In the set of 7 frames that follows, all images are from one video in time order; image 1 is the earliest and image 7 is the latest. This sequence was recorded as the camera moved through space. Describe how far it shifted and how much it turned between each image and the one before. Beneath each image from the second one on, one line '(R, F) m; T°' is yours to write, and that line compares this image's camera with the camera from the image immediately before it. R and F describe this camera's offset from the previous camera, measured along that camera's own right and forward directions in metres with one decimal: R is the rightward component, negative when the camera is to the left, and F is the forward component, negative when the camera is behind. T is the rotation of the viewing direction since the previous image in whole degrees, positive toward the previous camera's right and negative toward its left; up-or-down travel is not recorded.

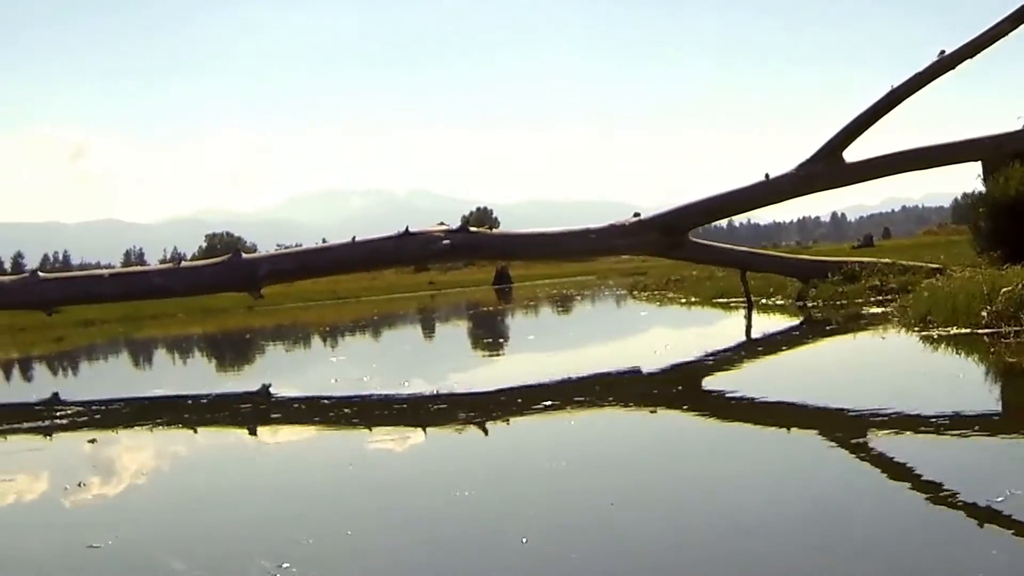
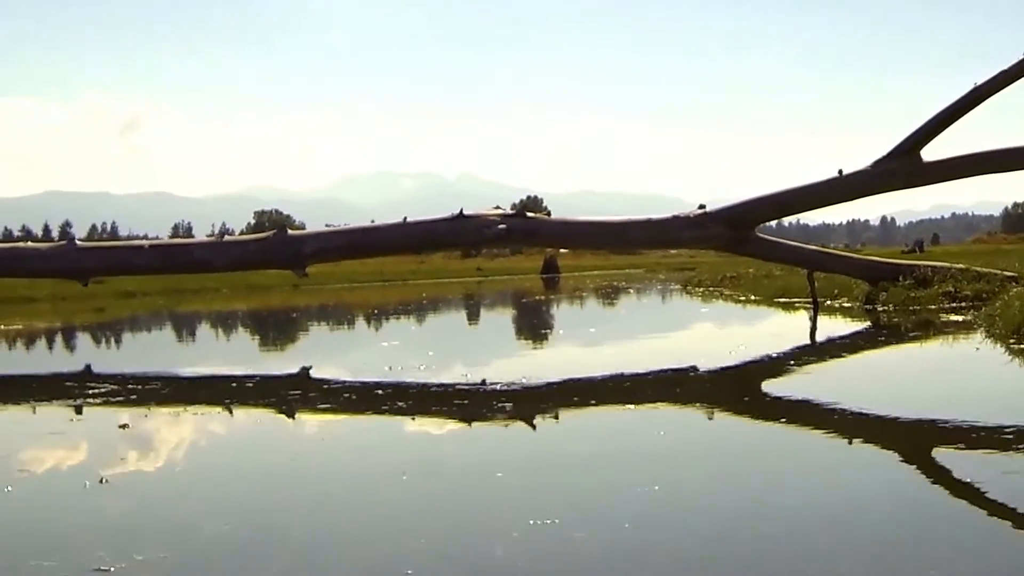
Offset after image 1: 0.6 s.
(-0.1, +0.4) m; -3°
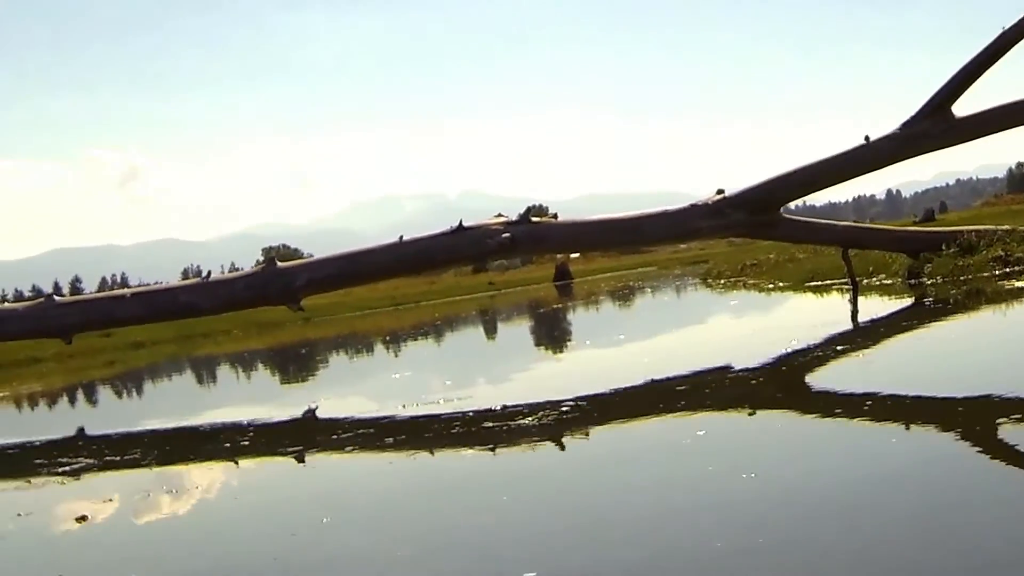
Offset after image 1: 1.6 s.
(0.0, +0.7) m; -1°
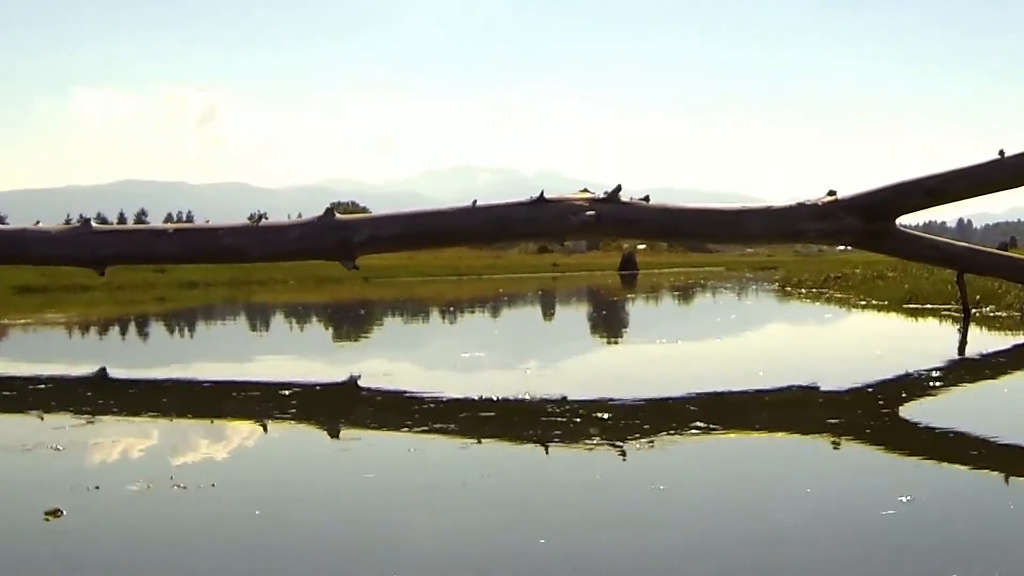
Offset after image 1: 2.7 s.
(-0.2, +0.6) m; -3°
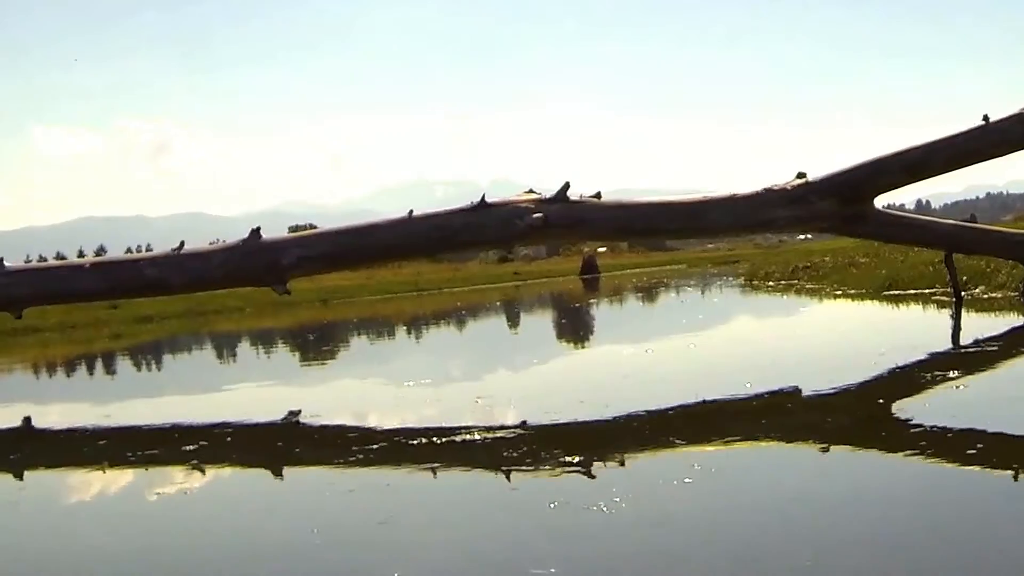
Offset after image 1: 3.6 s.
(+0.2, +0.8) m; +2°
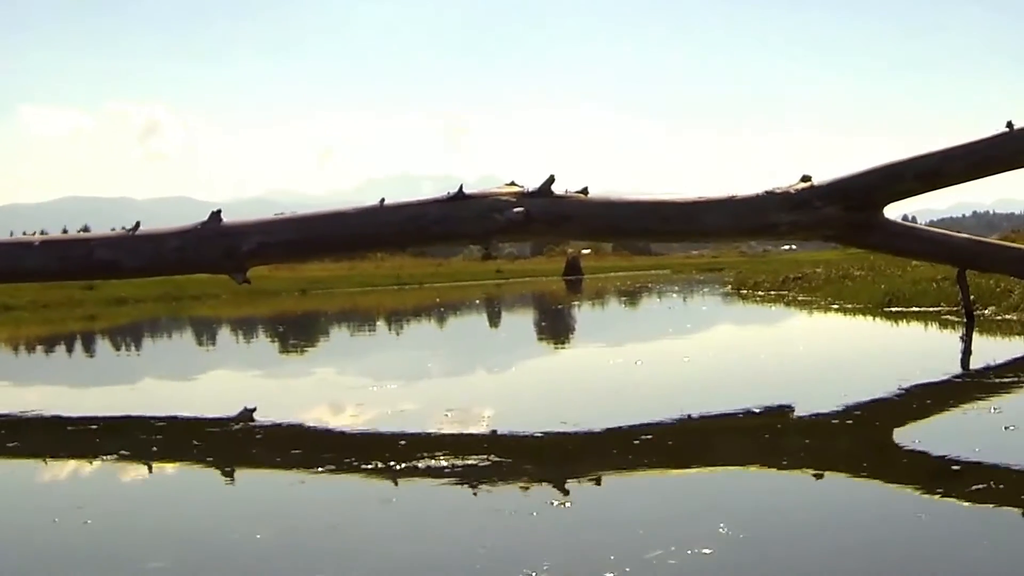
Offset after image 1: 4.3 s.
(+0.1, +0.6) m; +1°
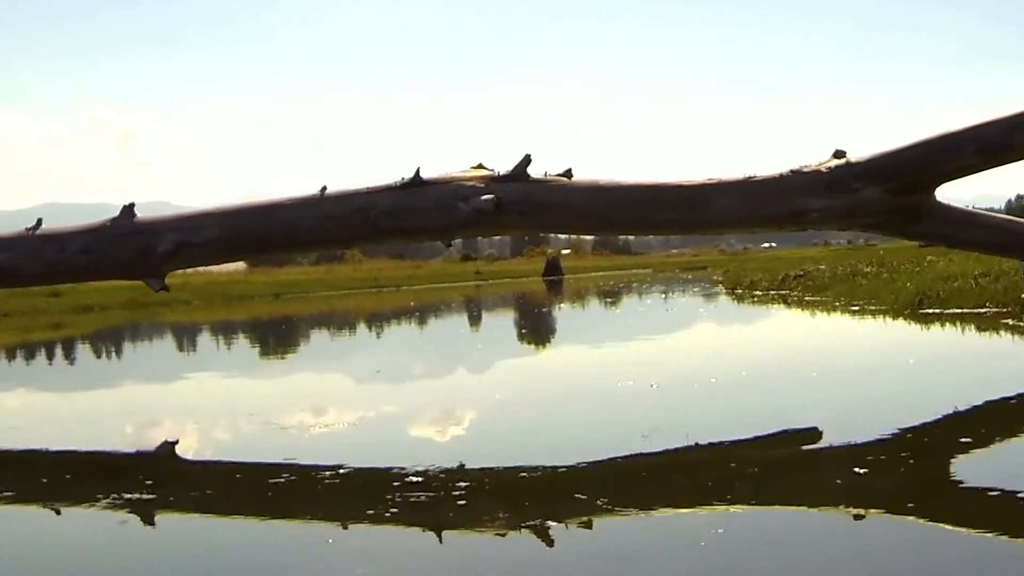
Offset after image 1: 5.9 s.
(+0.1, +1.2) m; +1°
